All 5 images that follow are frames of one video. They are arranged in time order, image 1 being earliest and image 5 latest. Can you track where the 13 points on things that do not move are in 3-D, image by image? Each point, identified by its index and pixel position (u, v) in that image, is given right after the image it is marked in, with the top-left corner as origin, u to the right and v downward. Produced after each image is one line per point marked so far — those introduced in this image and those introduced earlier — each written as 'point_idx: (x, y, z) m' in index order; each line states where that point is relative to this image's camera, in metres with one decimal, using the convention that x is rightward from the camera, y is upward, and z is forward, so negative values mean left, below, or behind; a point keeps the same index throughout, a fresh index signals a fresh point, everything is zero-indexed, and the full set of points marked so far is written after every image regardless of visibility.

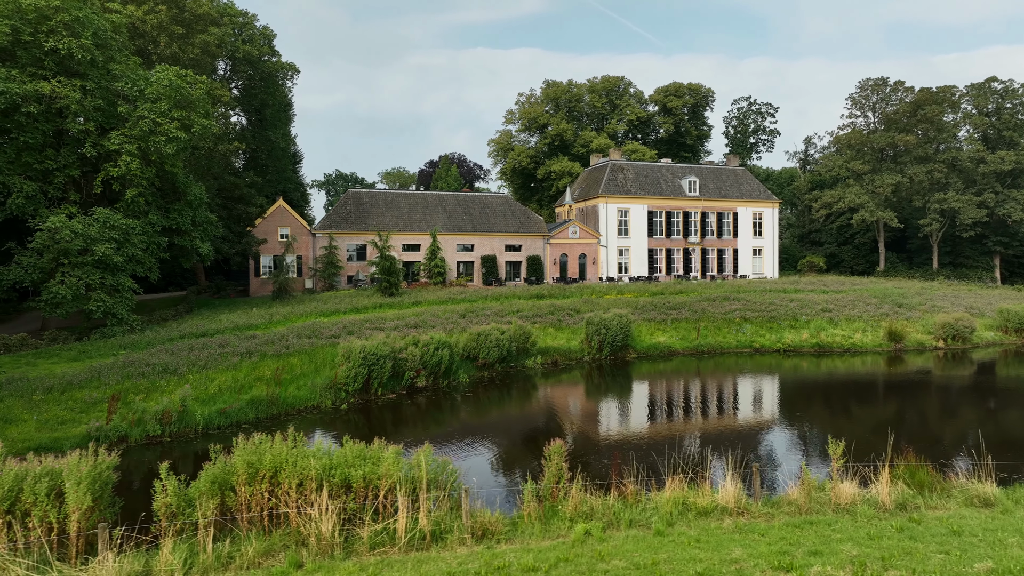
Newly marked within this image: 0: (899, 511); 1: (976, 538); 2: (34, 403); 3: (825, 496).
0: (+3.5, -2.0, +5.0) m
1: (+3.7, -2.0, +4.5) m
2: (-9.6, -2.3, +11.2) m
3: (+3.0, -2.0, +5.4) m
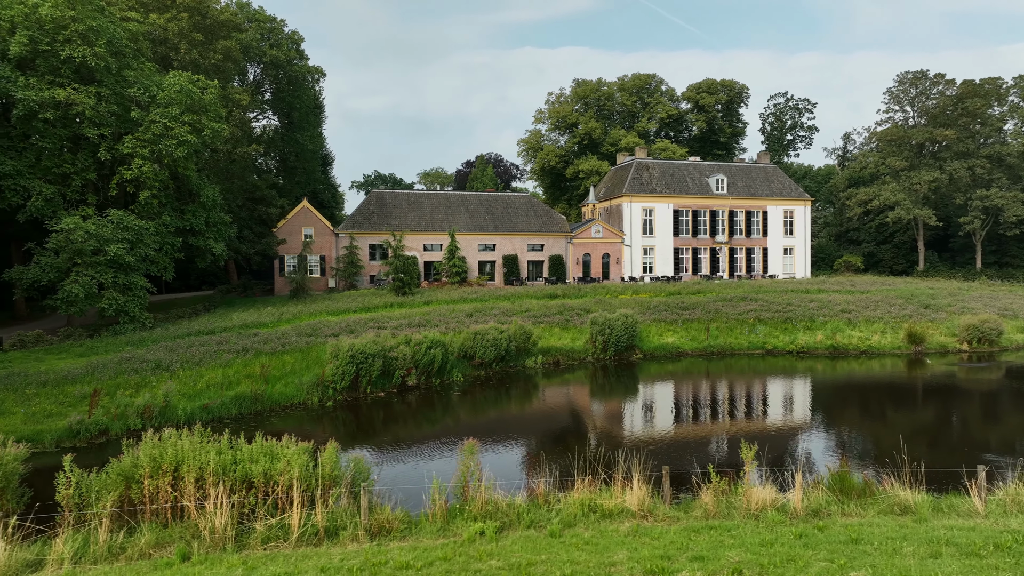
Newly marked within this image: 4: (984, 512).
0: (+2.6, -2.0, +4.9) m
1: (+2.7, -2.0, +4.3) m
2: (-10.2, -2.3, +11.7) m
3: (+2.1, -2.0, +5.2) m
4: (+4.1, -1.9, +4.9) m
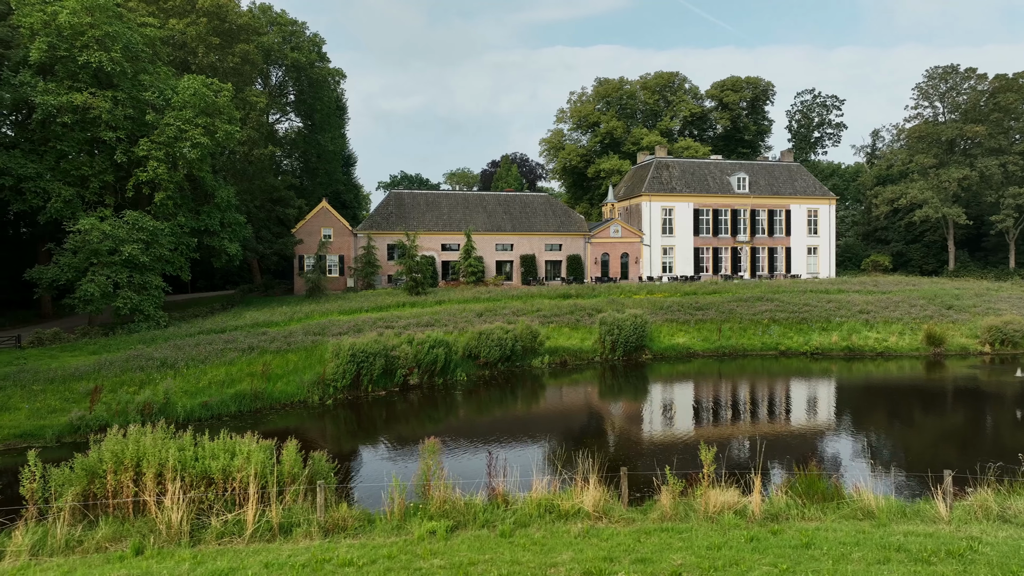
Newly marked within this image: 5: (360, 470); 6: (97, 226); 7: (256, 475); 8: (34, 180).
0: (+2.2, -2.0, +4.8) m
1: (+2.3, -2.0, +4.2) m
2: (-10.3, -2.3, +12.0) m
3: (+1.7, -2.0, +5.1) m
4: (+3.7, -1.9, +4.7) m
5: (-1.9, -2.3, +7.2) m
6: (-14.8, +2.2, +19.9) m
7: (-2.3, -1.7, +5.0) m
8: (-16.8, +3.8, +19.8) m
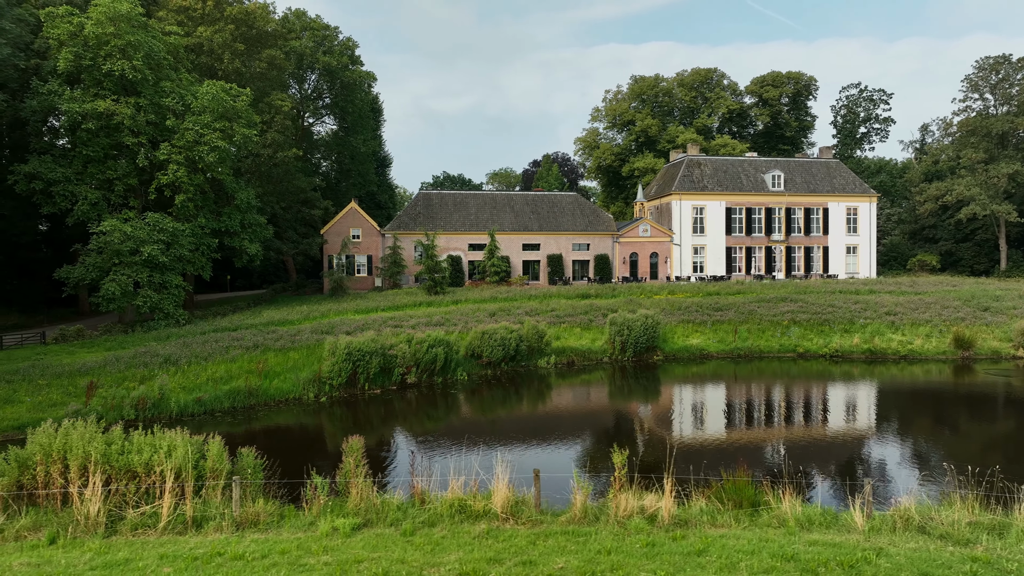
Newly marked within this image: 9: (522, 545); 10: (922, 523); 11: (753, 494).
0: (+1.4, -2.0, +4.7) m
1: (+1.5, -2.0, +4.1) m
2: (-10.7, -2.2, +12.6) m
3: (+0.9, -2.0, +5.1) m
4: (+2.8, -2.0, +4.5) m
5: (-2.6, -2.3, +7.3) m
6: (-14.7, +2.2, +20.8) m
7: (-3.1, -1.7, +5.2) m
8: (-16.8, +3.9, +20.7) m
9: (+0.1, -2.0, +4.4) m
10: (+3.4, -1.9, +4.6) m
11: (+2.3, -2.0, +5.3) m
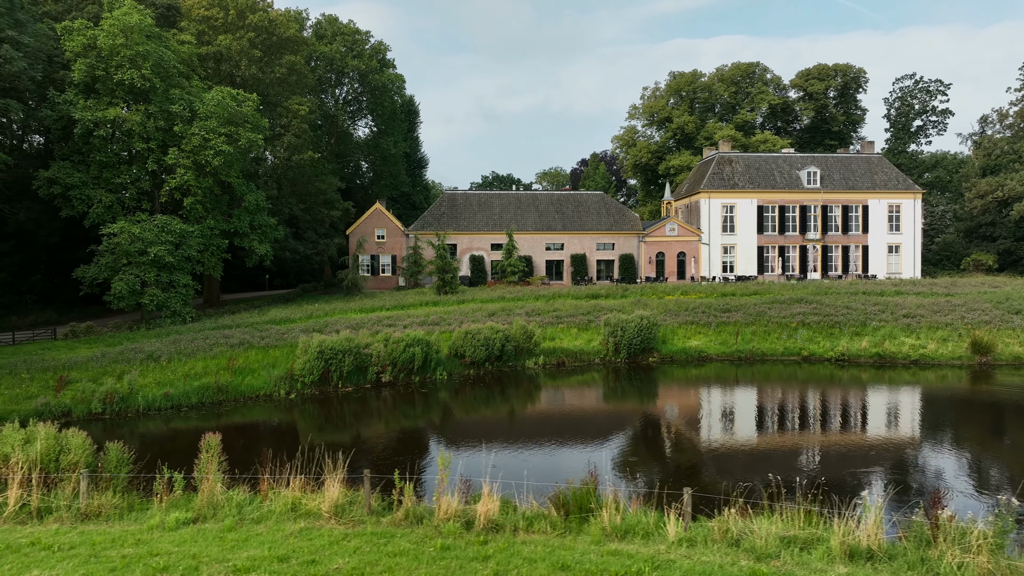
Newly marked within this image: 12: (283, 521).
0: (-0.2, -2.0, +4.7) m
1: (-0.2, -2.0, +4.1) m
2: (-11.8, -2.2, +13.3) m
3: (-0.7, -2.0, +5.1) m
4: (+1.2, -2.0, +4.4) m
5: (-4.0, -2.3, +7.5) m
6: (-15.3, +2.3, +21.7) m
7: (-4.6, -1.7, +5.5) m
8: (-17.3, +3.9, +21.8) m
9: (-1.5, -2.1, +4.5) m
10: (+1.8, -2.0, +4.5) m
11: (+0.8, -2.0, +5.2) m
12: (-2.0, -2.1, +5.0) m
